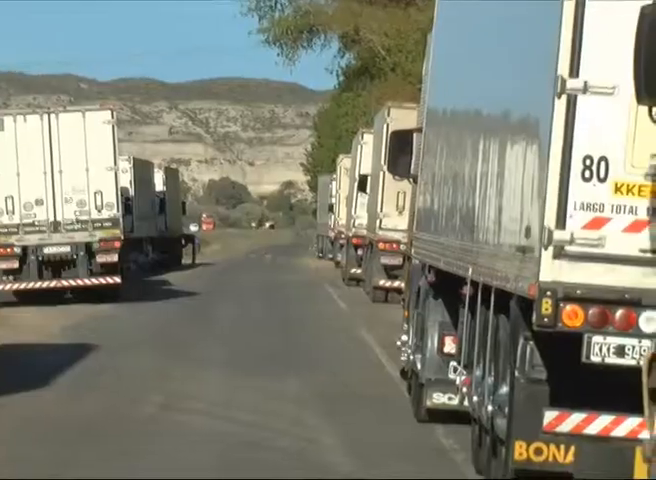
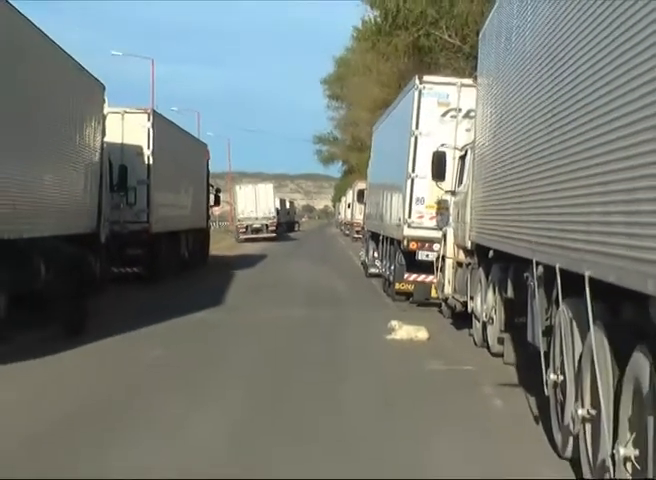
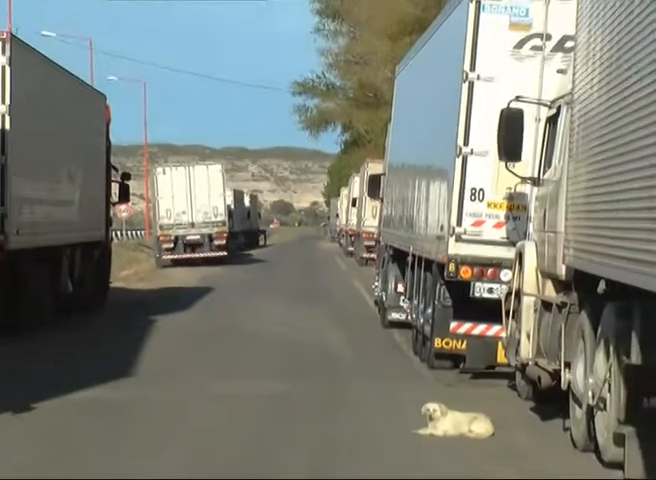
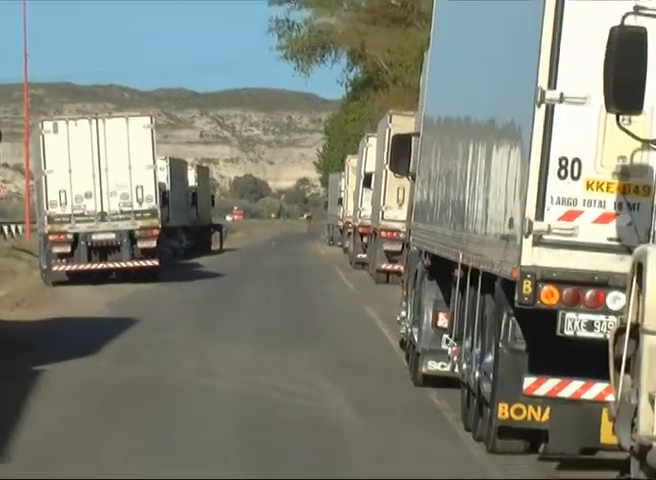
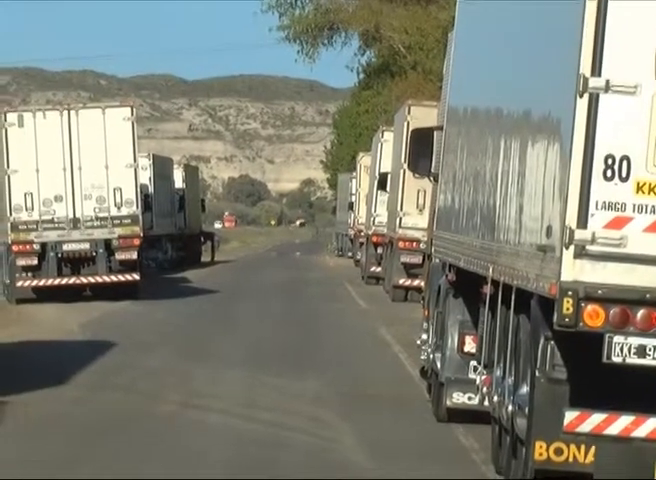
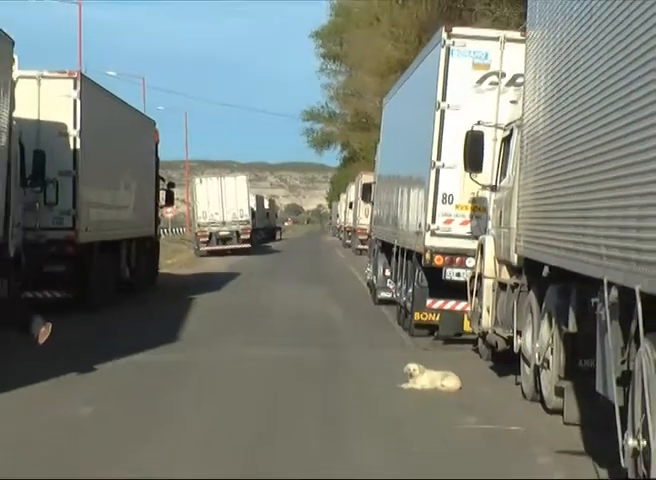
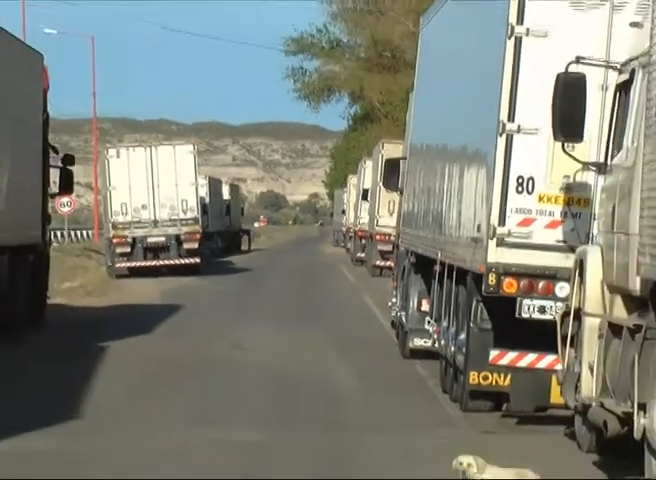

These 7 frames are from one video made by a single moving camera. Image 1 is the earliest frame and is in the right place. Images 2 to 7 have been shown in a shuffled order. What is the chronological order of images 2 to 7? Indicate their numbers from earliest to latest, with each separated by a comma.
5, 4, 7, 3, 6, 2
